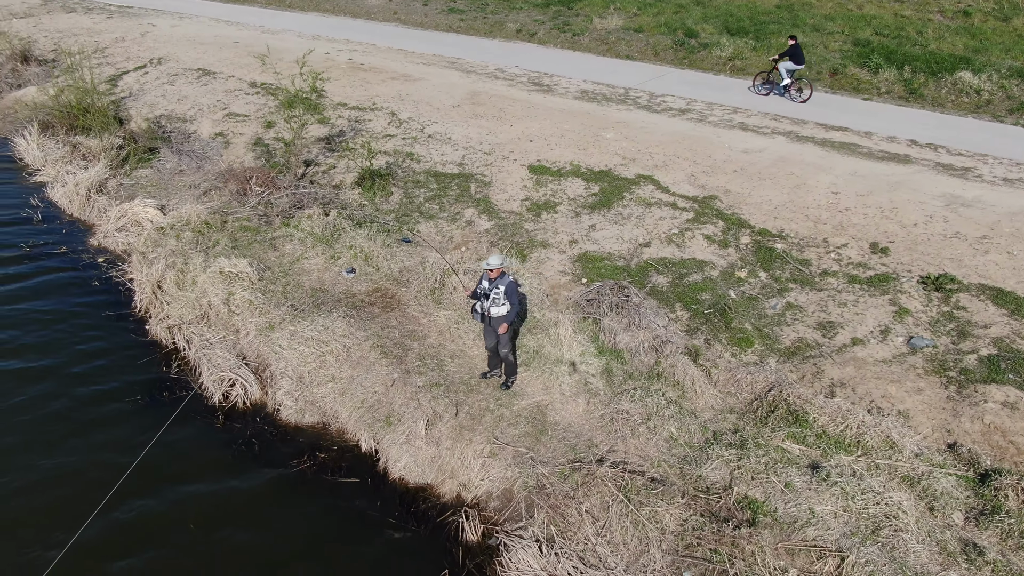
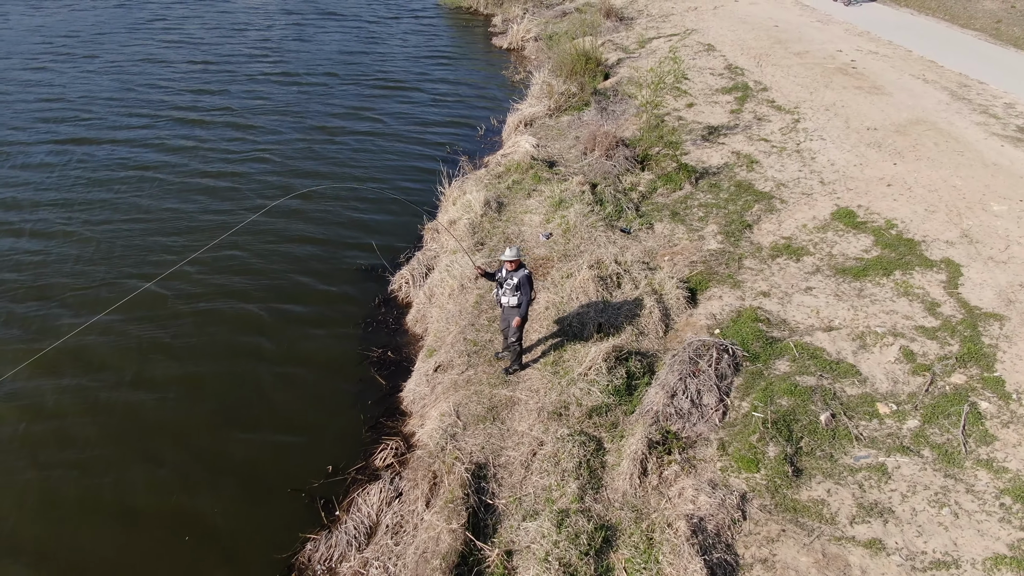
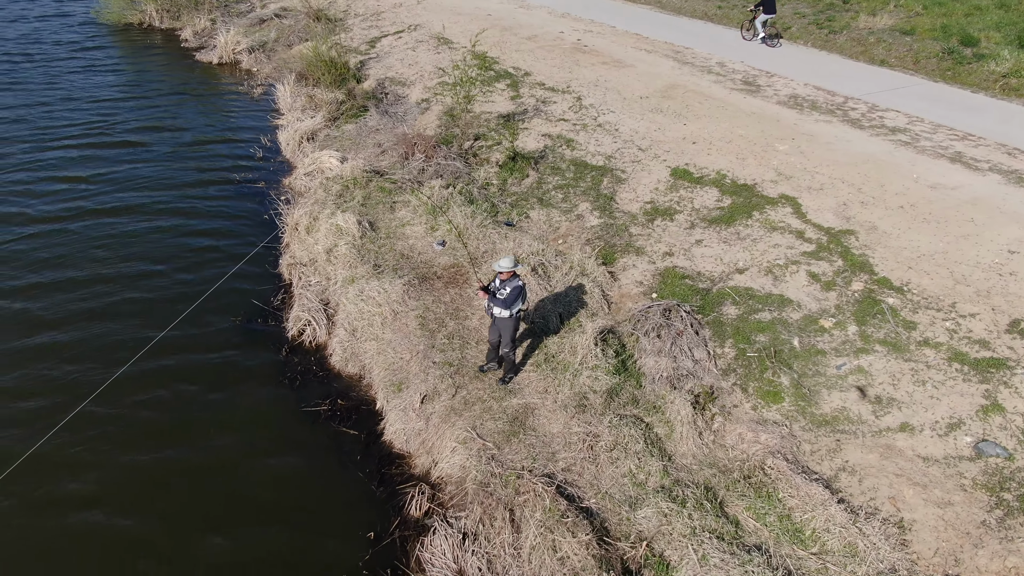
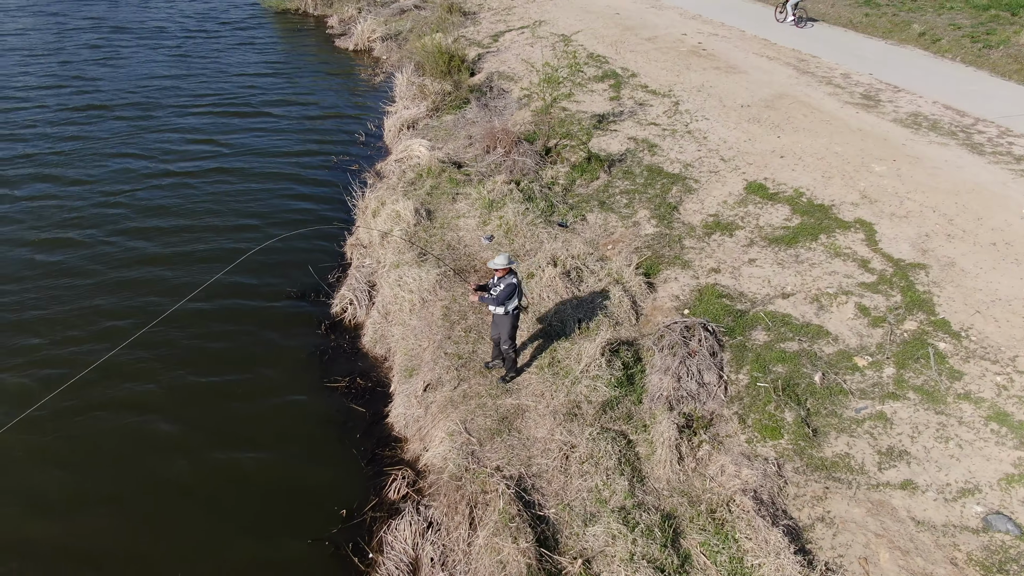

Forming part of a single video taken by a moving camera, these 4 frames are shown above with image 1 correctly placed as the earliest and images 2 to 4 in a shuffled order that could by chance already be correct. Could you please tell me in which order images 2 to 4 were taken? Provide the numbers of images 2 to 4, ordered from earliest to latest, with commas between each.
3, 4, 2
